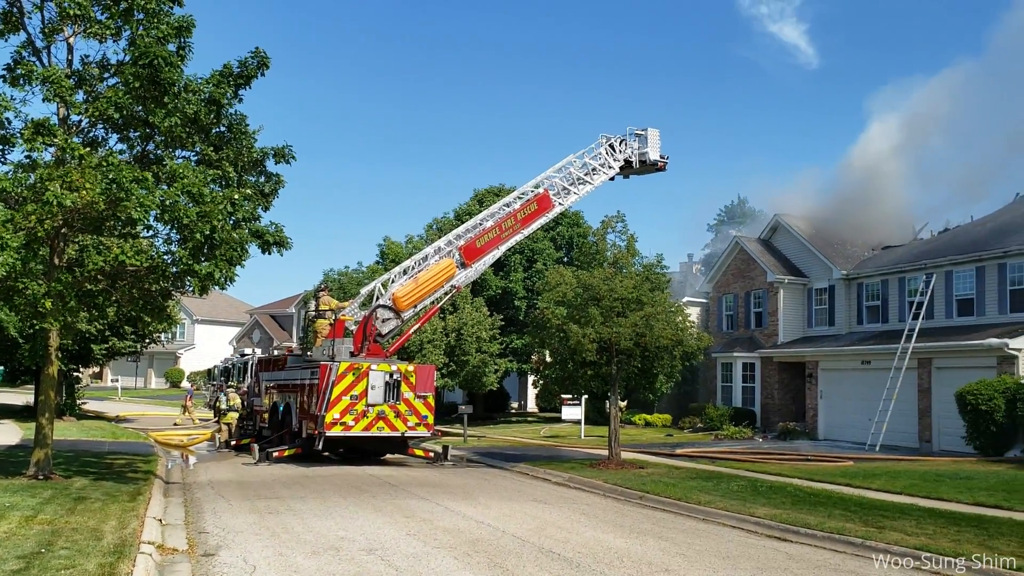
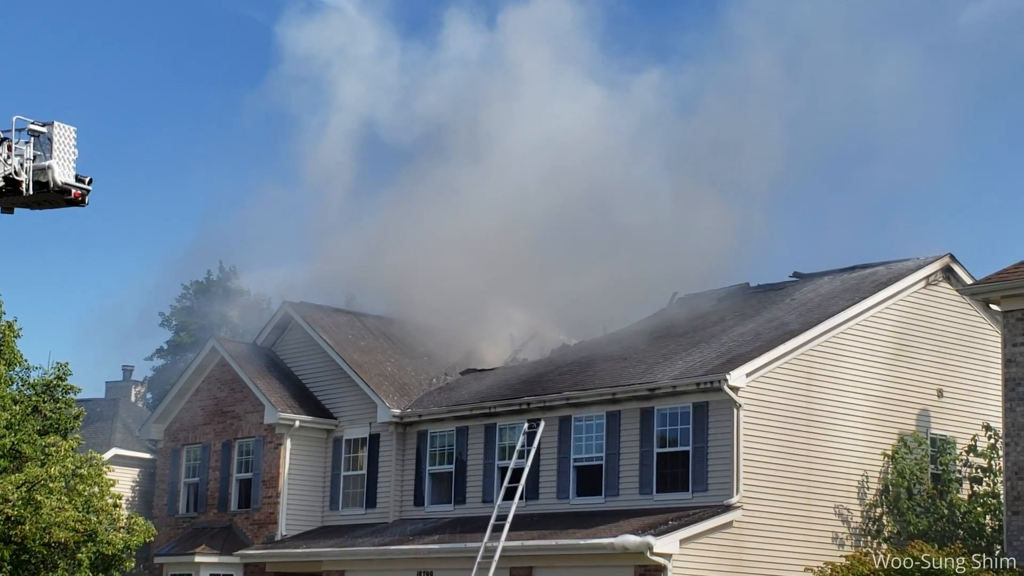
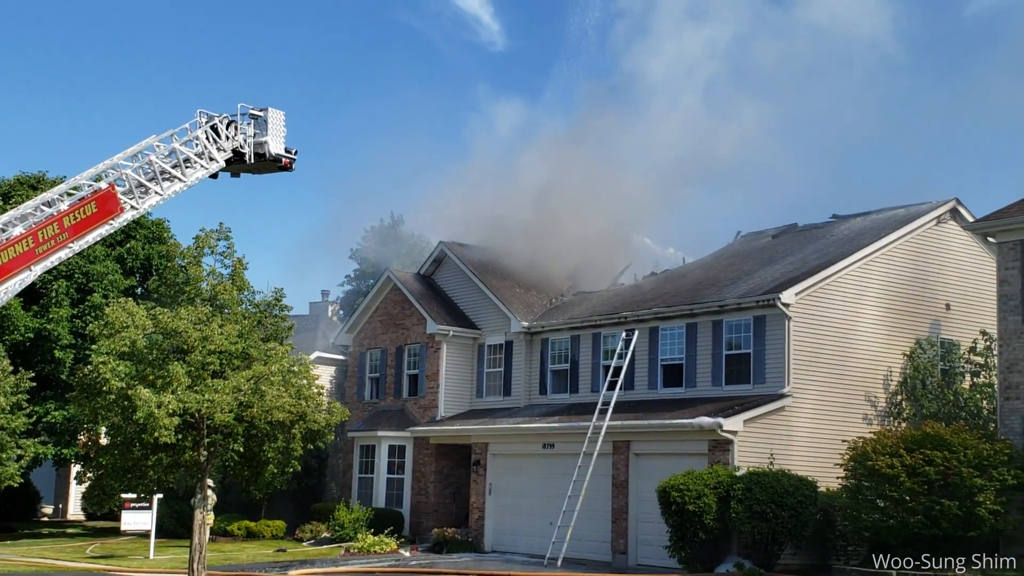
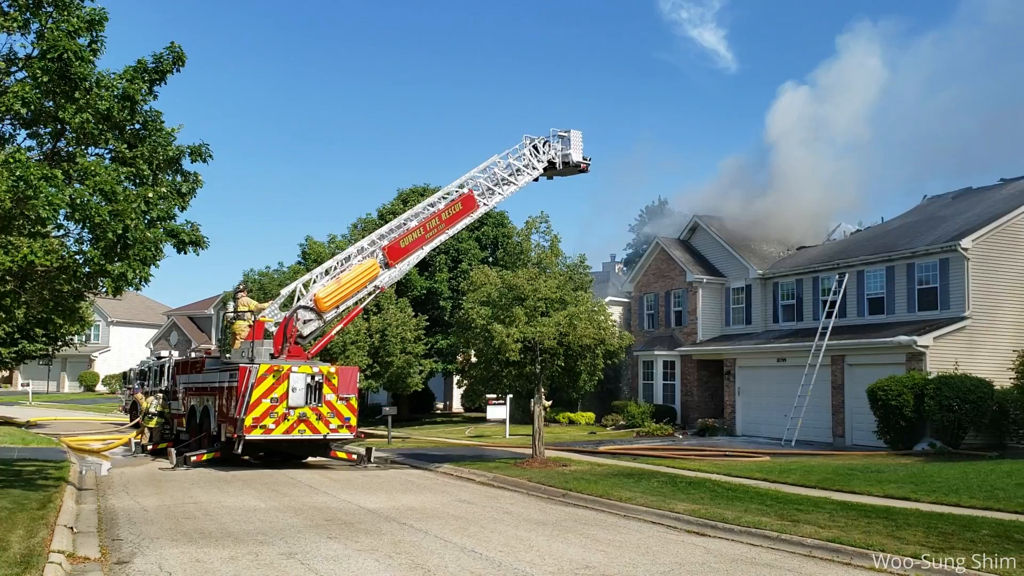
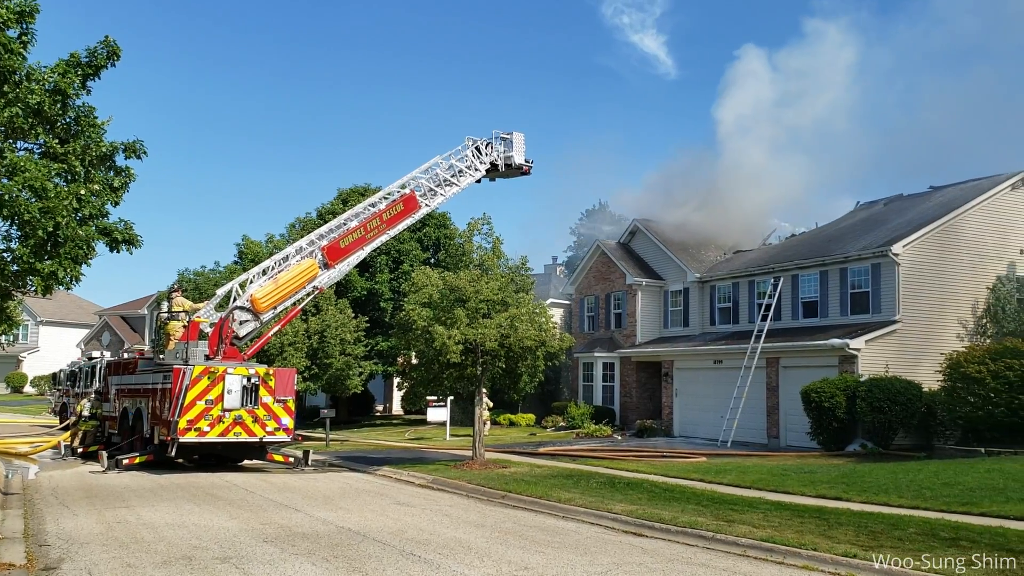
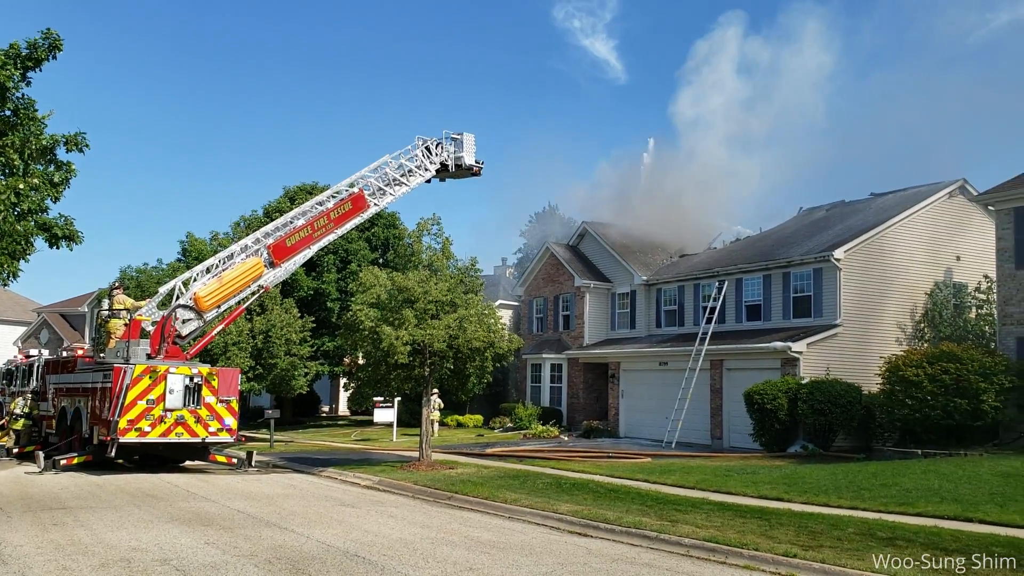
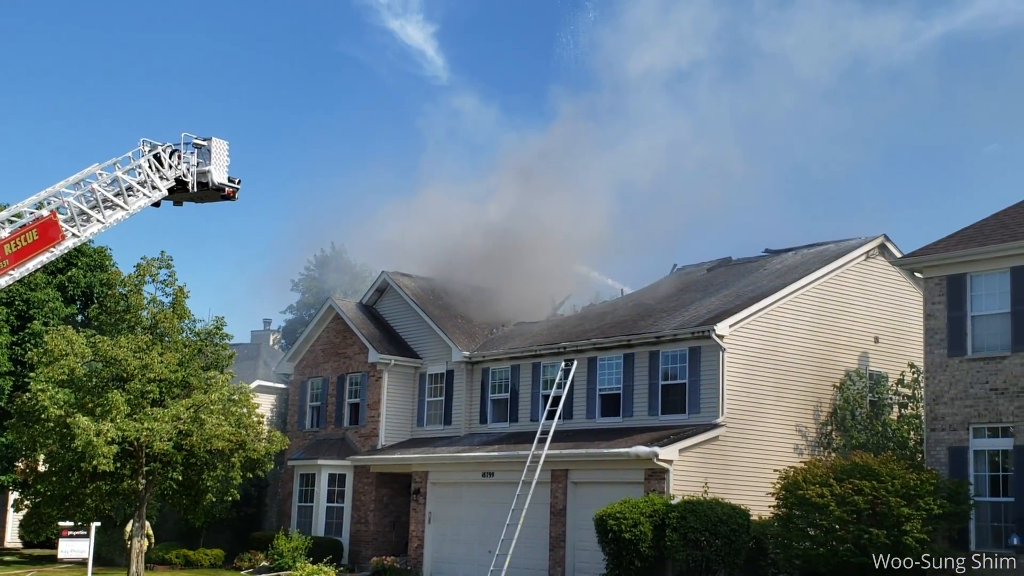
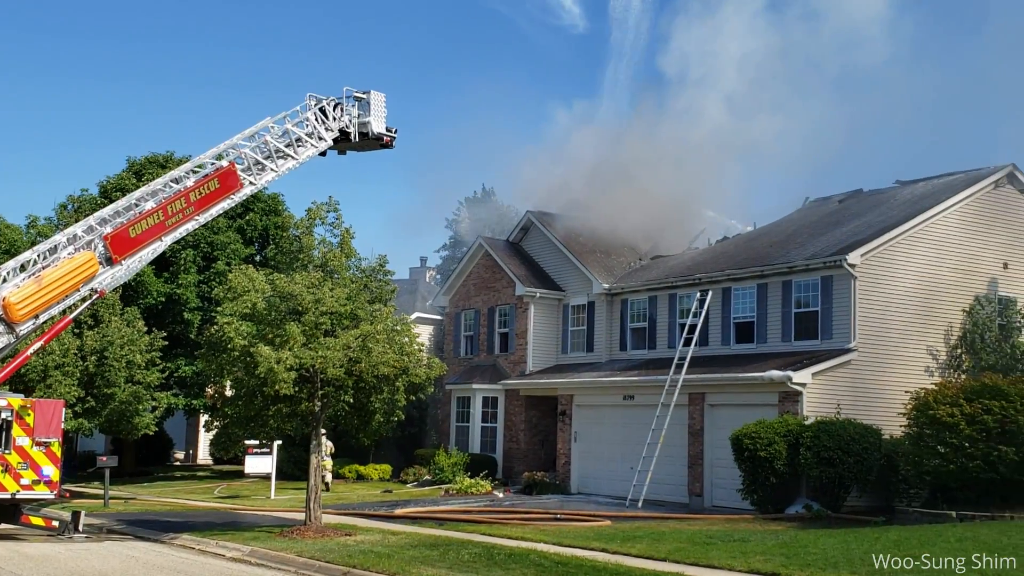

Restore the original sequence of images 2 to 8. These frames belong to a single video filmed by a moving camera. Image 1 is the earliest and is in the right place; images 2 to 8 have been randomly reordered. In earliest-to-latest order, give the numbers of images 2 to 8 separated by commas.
4, 5, 6, 8, 3, 7, 2
